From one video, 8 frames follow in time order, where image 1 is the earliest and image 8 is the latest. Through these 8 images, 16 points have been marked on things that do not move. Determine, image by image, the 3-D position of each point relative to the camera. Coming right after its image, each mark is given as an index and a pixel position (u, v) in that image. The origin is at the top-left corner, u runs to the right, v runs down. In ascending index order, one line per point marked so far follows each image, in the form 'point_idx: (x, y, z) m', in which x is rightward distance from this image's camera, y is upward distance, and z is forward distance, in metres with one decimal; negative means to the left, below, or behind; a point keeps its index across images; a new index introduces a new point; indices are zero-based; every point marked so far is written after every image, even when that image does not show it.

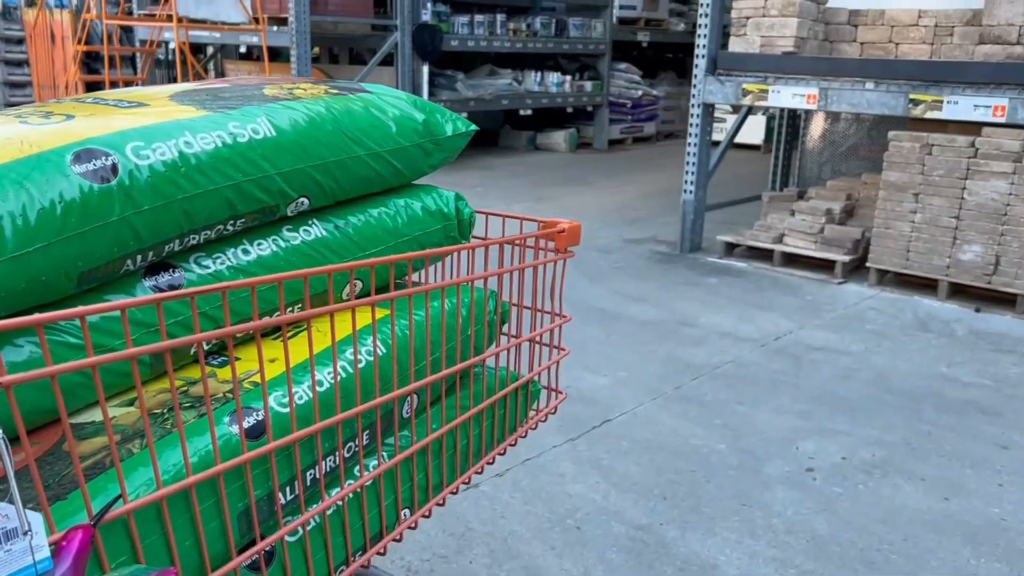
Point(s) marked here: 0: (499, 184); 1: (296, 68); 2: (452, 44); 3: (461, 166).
0: (-0.1, +0.9, +7.7) m
1: (-1.8, +1.9, +7.4) m
2: (-0.6, +2.5, +8.7) m
3: (-0.5, +1.3, +9.1) m
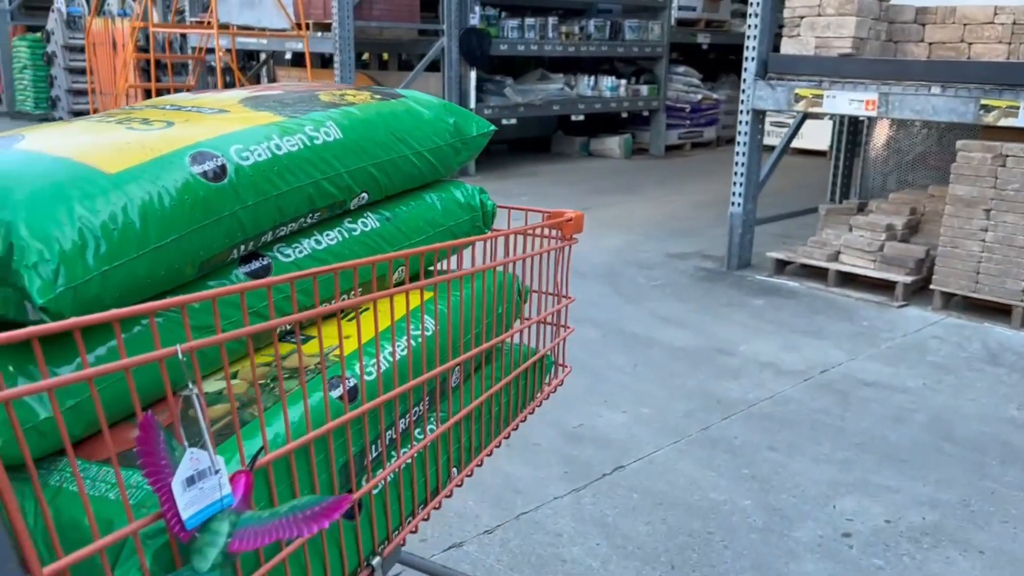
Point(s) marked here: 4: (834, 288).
0: (+0.3, +0.8, +7.5) m
1: (-1.5, +1.8, +7.3) m
2: (-0.1, +2.3, +8.5) m
3: (0.0, +1.2, +8.9) m
4: (+1.6, 0.0, +4.3) m
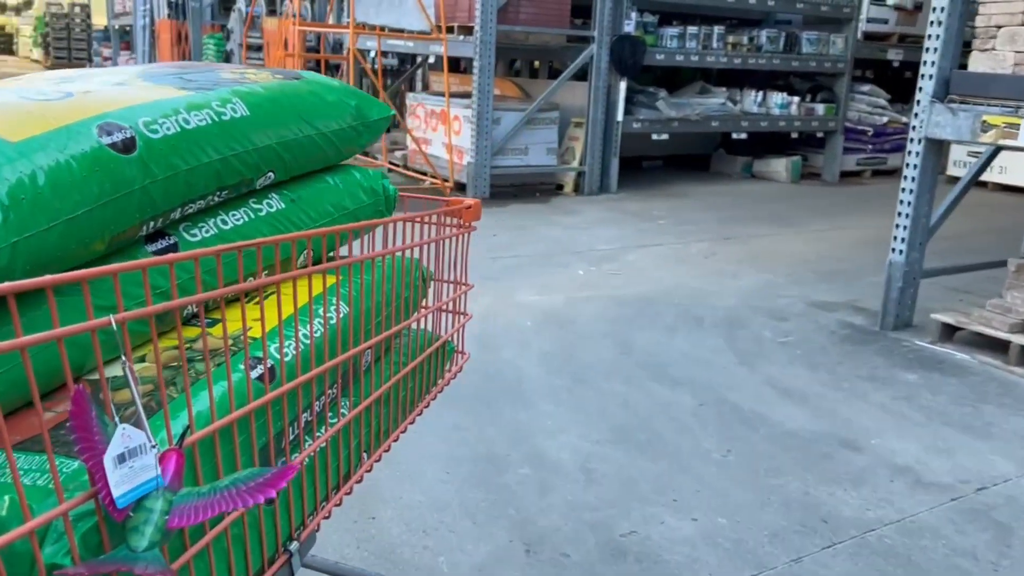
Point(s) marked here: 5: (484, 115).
0: (+1.4, +0.6, +6.8) m
1: (-0.3, +1.7, +6.9) m
2: (+1.3, +2.1, +7.8) m
3: (+1.4, +0.9, +8.2) m
4: (+2.0, -0.3, +3.4) m
5: (-0.2, +1.4, +7.0) m
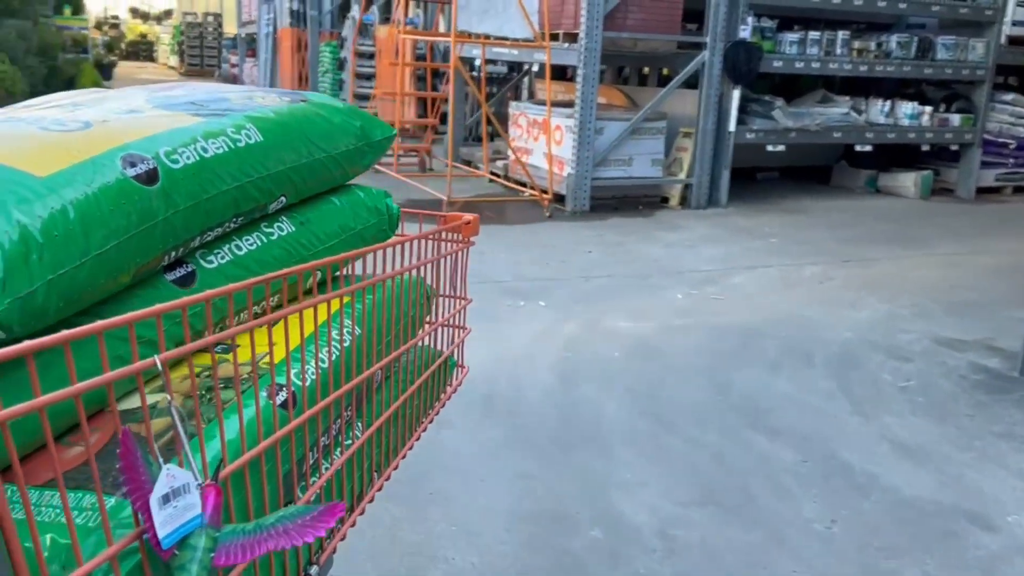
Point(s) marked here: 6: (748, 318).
0: (+2.1, +0.4, +6.3) m
1: (+0.5, +1.5, +6.7) m
2: (+2.2, +1.9, +7.4) m
3: (+2.3, +0.7, +7.7) m
4: (+2.3, -0.5, +2.9) m
5: (+0.6, +1.3, +6.8) m
6: (+1.1, -0.1, +4.1) m
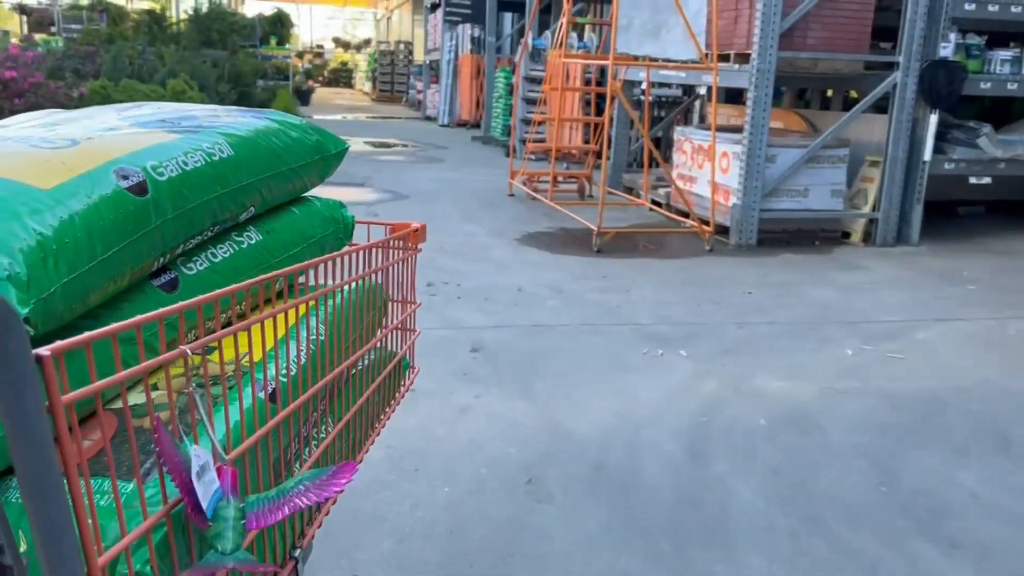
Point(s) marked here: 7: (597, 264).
0: (+3.1, 0.0, +5.5) m
1: (+1.7, +1.2, +6.1) m
2: (+3.5, +1.5, +6.5) m
3: (+3.6, +0.3, +6.8) m
4: (+2.6, -0.7, +2.1) m
5: (+1.8, +1.0, +6.2) m
6: (+1.7, -0.4, +3.4) m
7: (+0.6, +0.2, +5.7) m
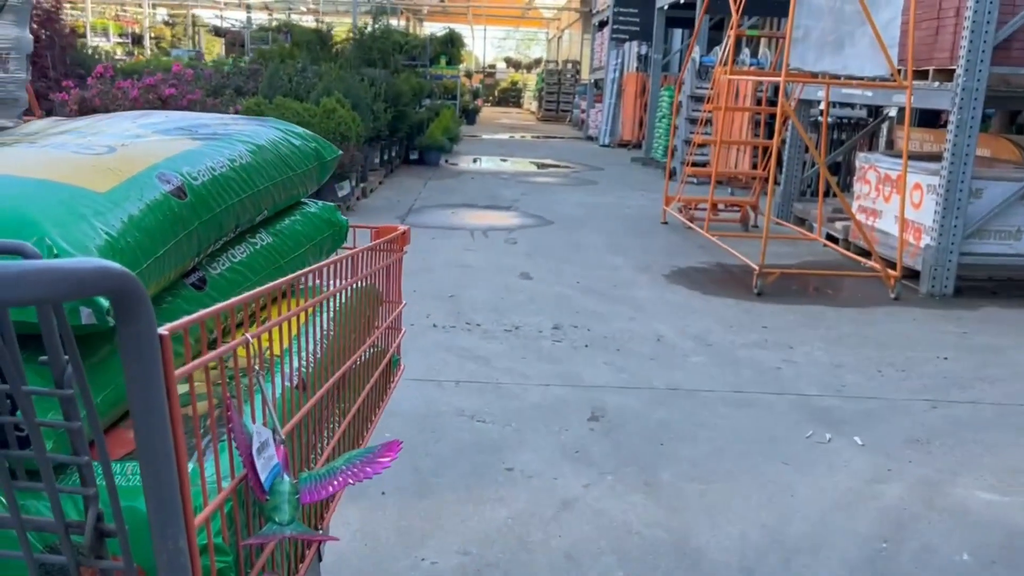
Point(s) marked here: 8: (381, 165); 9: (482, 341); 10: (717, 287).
0: (+3.9, -0.4, +4.2) m
1: (+2.7, +0.9, +5.2) m
2: (+4.5, +1.1, +5.2) m
3: (+4.6, -0.1, +5.5) m
4: (+2.7, -1.0, +1.0) m
5: (+2.7, +0.6, +5.3) m
6: (+2.0, -0.7, +2.5) m
7: (+1.4, -0.1, +4.9) m
8: (-1.6, +1.5, +10.4) m
9: (-0.1, -0.2, +4.0) m
10: (+1.3, 0.0, +5.5) m
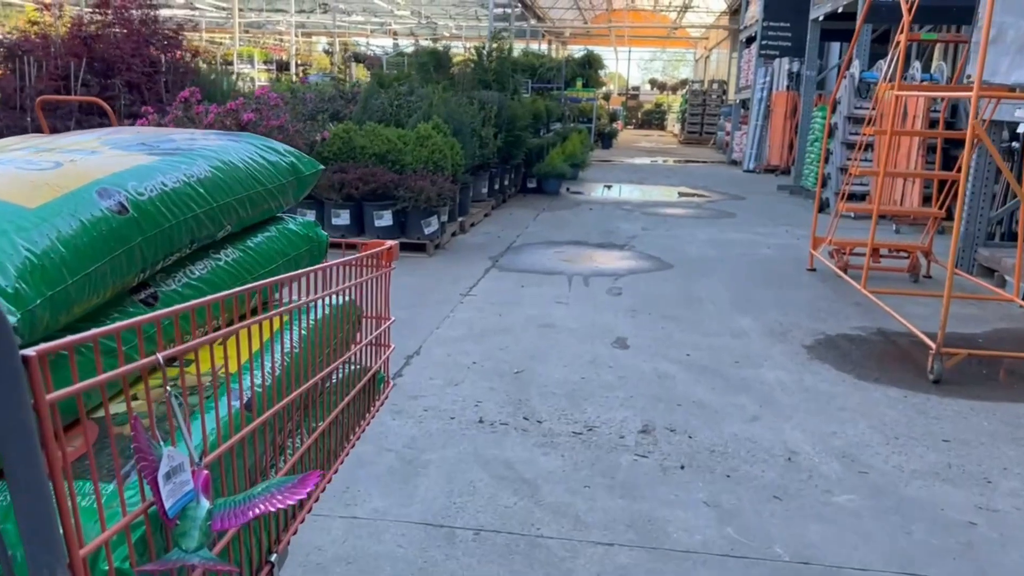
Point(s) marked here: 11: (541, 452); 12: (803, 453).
0: (+4.1, -0.8, +2.5) m
1: (+3.1, +0.5, +3.7) m
2: (+4.9, +0.6, +3.4) m
3: (+5.0, -0.6, +3.6) m
4: (+2.4, -1.3, -0.5) m
5: (+3.1, +0.2, +3.7) m
6: (+2.0, -1.0, +1.1) m
7: (+1.8, -0.5, +3.6) m
8: (-0.2, +1.0, +9.5) m
9: (+0.1, -0.6, +3.0) m
10: (+1.8, -0.4, +4.1) m
11: (+0.1, -0.6, +3.0) m
12: (+1.0, -0.6, +3.0) m
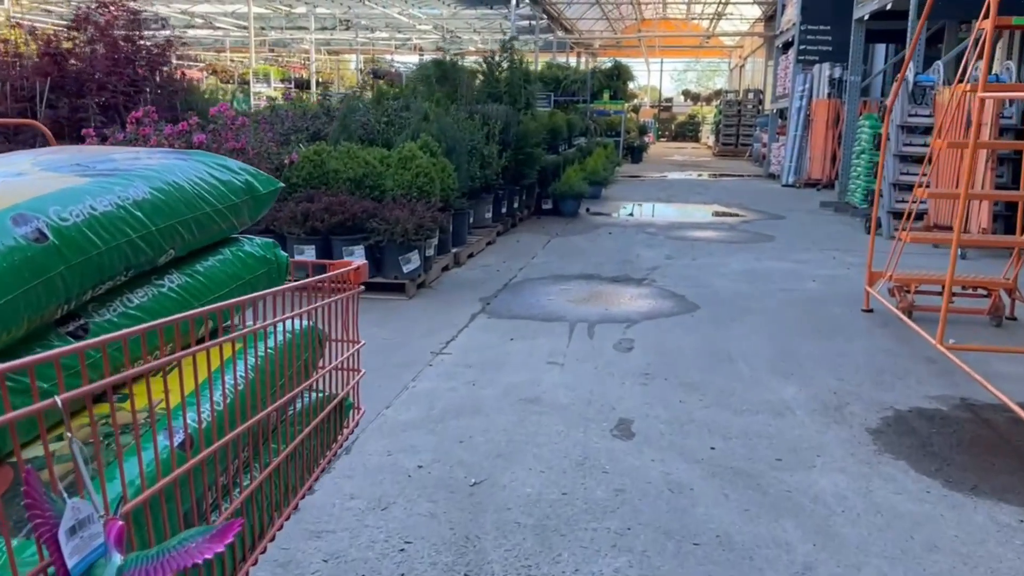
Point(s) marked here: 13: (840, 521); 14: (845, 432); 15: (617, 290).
0: (+3.9, -1.0, +1.3) m
1: (+2.9, +0.3, +2.5) m
2: (+4.7, +0.4, +2.2) m
3: (+4.9, -0.8, +2.4) m
4: (+2.0, -1.5, -1.7) m
5: (+3.0, 0.0, +2.6) m
6: (+1.7, -1.2, 0.0) m
7: (+1.6, -0.7, +2.5) m
8: (-0.2, +0.7, +8.5) m
9: (-0.1, -0.8, +1.9) m
10: (+1.6, -0.6, +3.0) m
11: (-0.1, -0.8, +1.9) m
12: (+0.9, -0.8, +2.0) m
13: (+1.0, -0.7, +2.6) m
14: (+1.3, -0.6, +3.4) m
15: (+0.8, 0.0, +6.1) m
